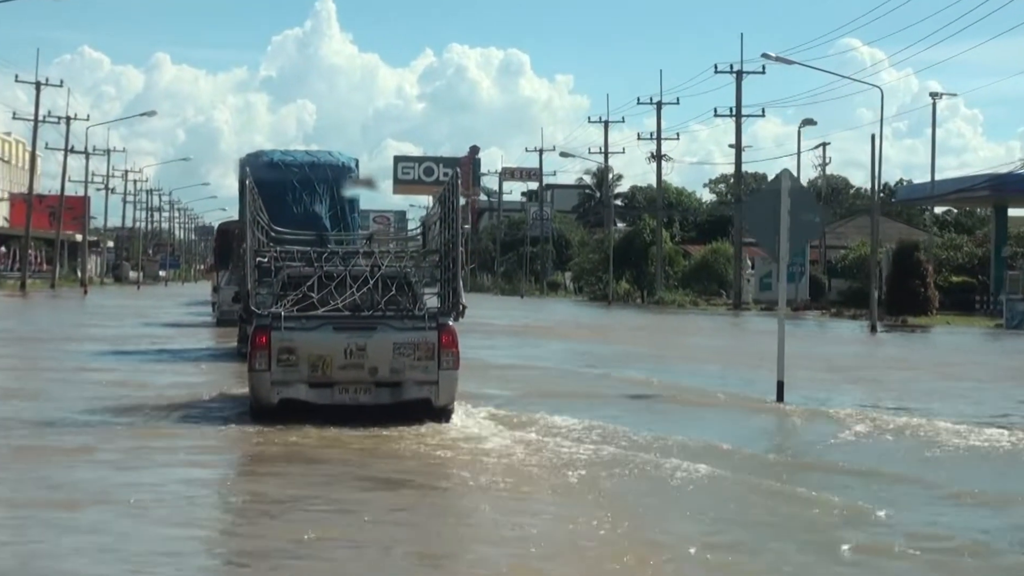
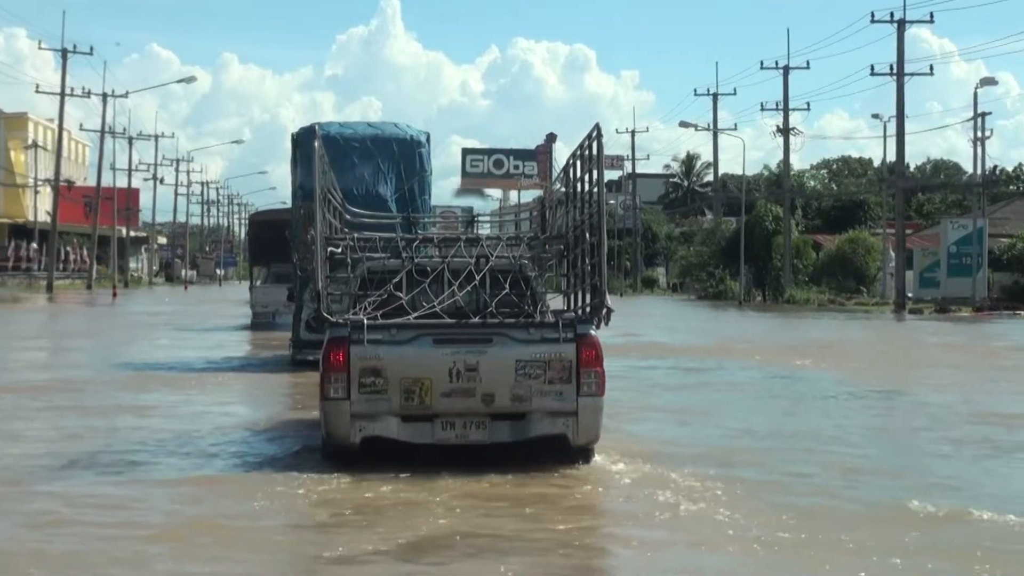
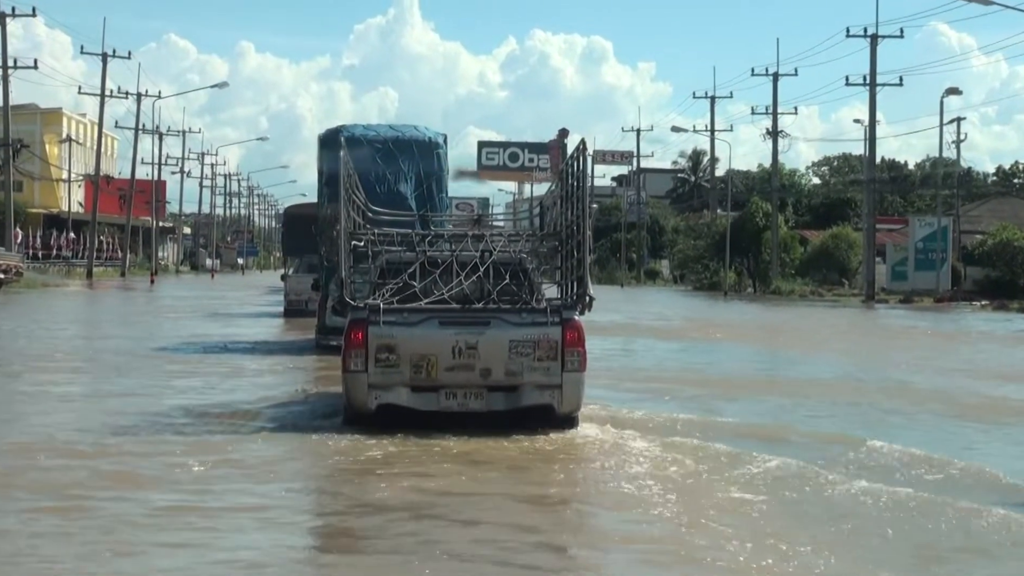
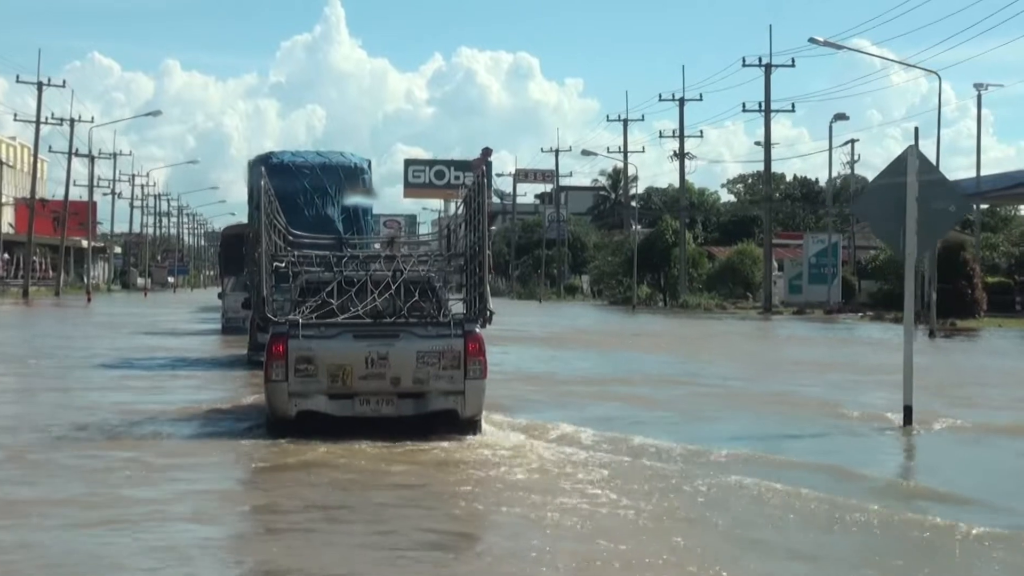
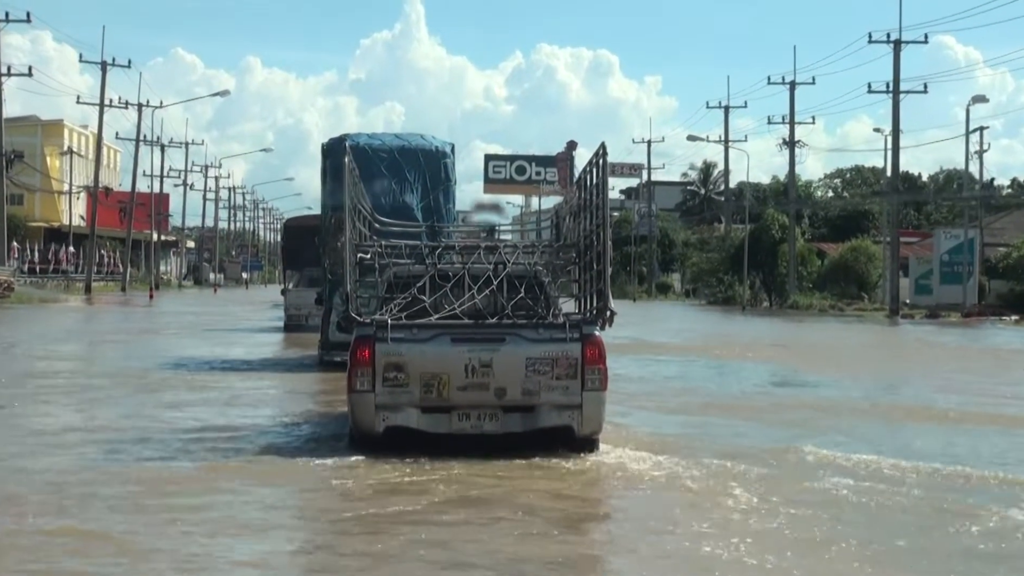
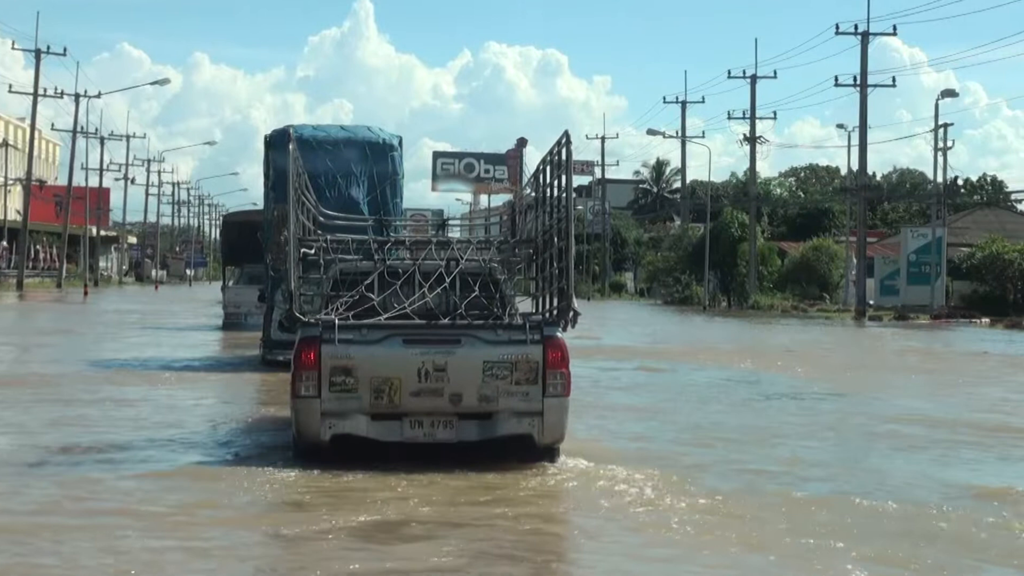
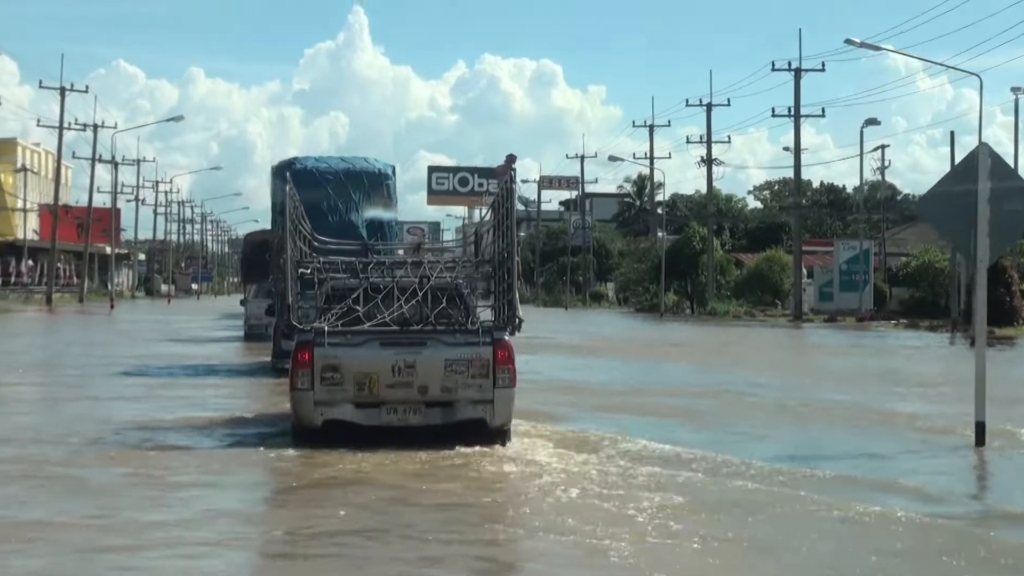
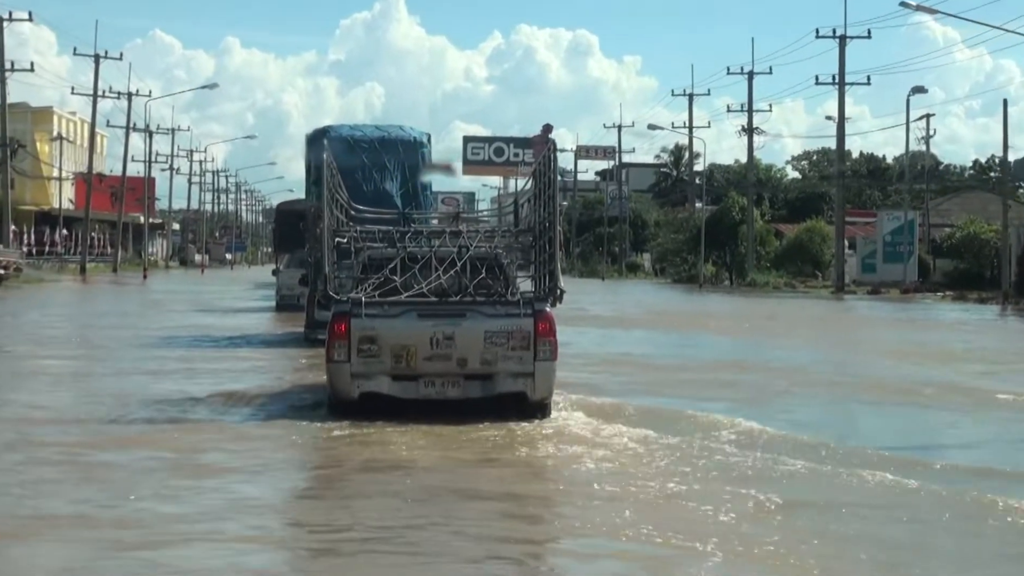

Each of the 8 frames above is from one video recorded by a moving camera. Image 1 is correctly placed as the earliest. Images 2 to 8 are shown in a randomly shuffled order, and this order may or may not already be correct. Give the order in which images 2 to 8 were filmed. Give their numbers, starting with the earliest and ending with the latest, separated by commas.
4, 7, 8, 3, 5, 6, 2
